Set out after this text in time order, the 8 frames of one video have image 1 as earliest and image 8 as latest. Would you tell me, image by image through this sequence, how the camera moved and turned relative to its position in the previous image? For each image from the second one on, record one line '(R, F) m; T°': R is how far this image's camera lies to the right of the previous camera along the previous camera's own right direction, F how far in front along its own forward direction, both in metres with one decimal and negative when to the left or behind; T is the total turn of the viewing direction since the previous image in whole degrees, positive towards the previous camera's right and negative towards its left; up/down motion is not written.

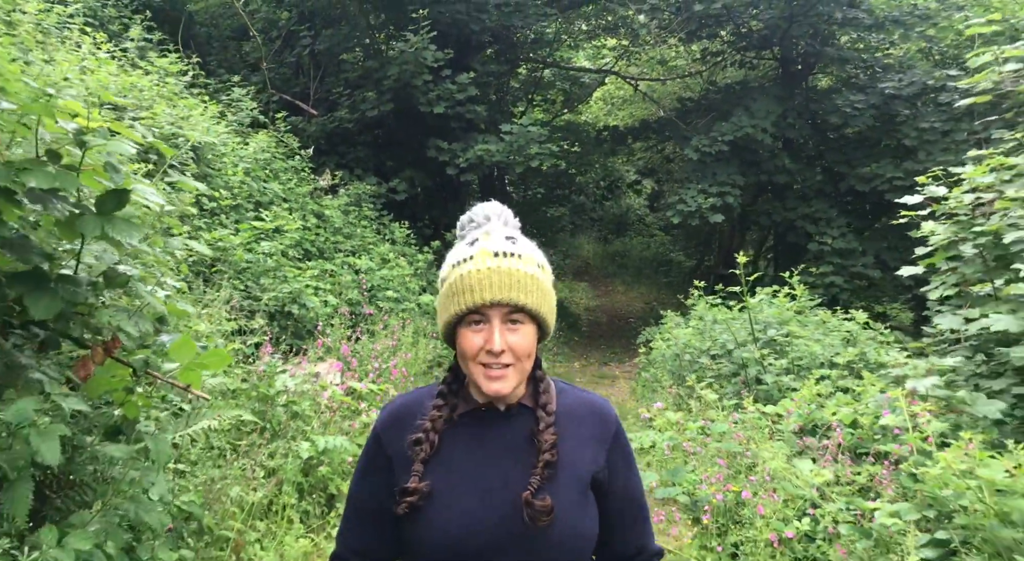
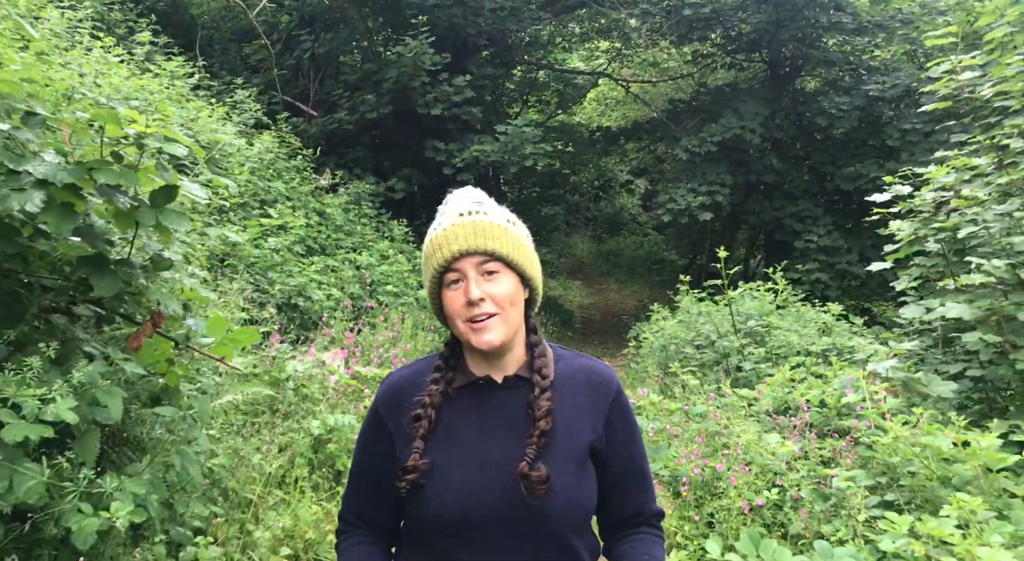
(0.0, -0.3) m; 0°
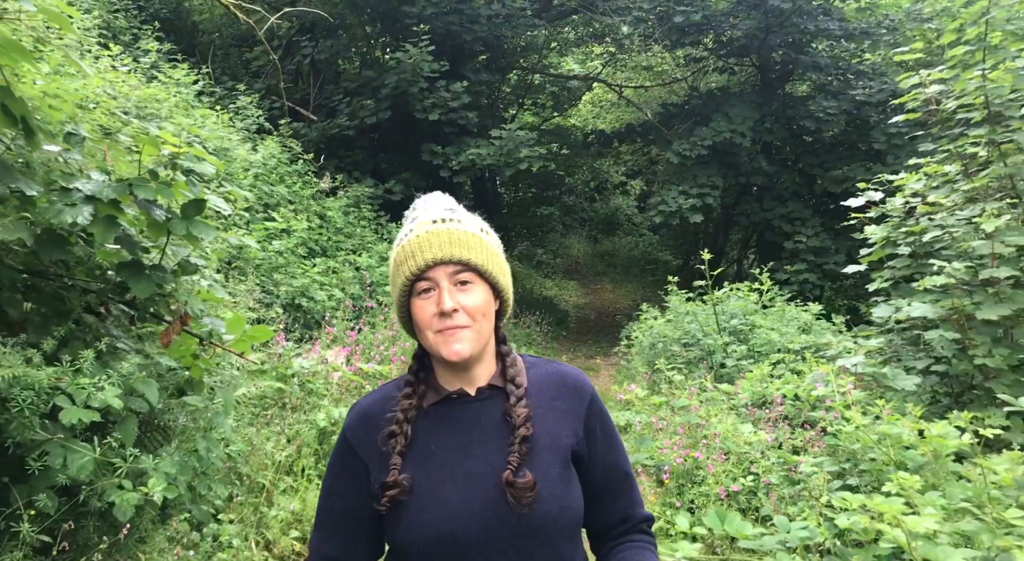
(0.0, -0.3) m; 0°
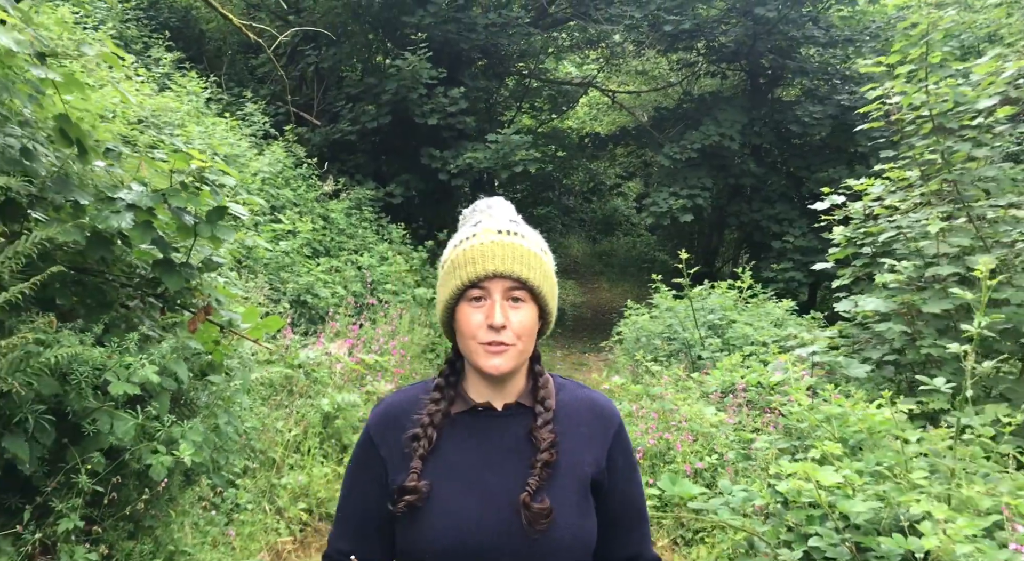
(+0.1, -0.4) m; 0°
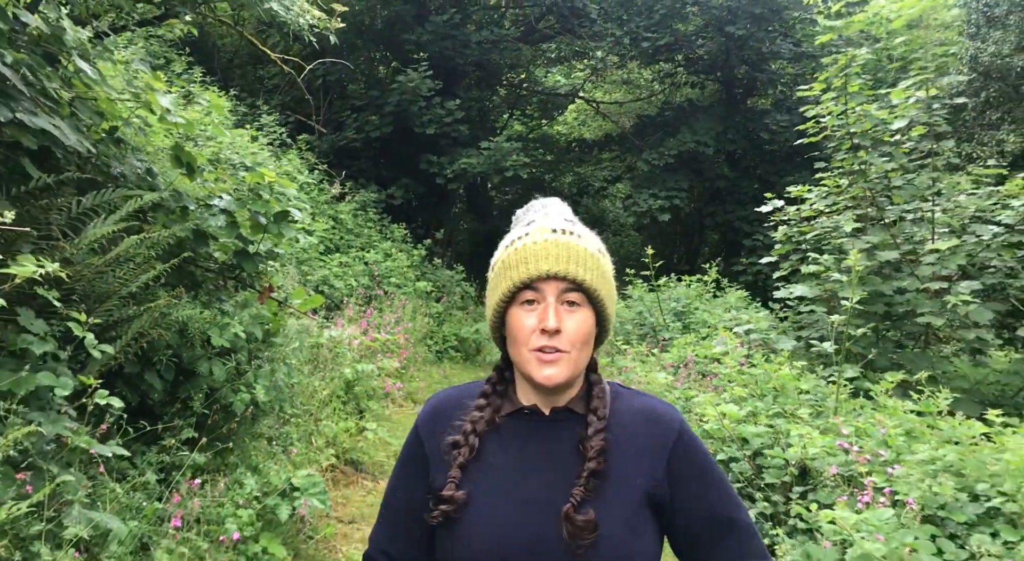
(0.0, -1.0) m; +1°
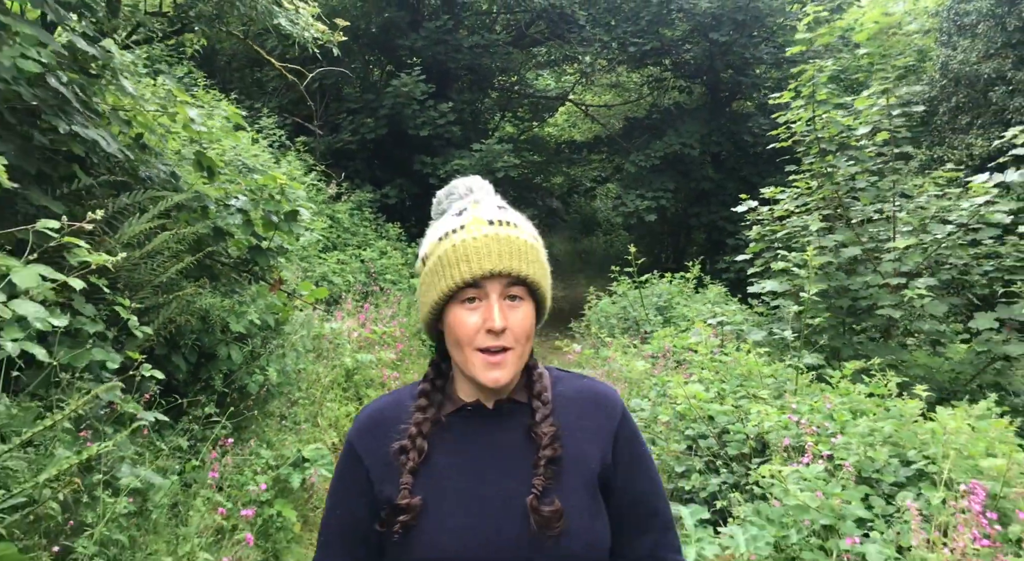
(0.0, -0.4) m; +1°
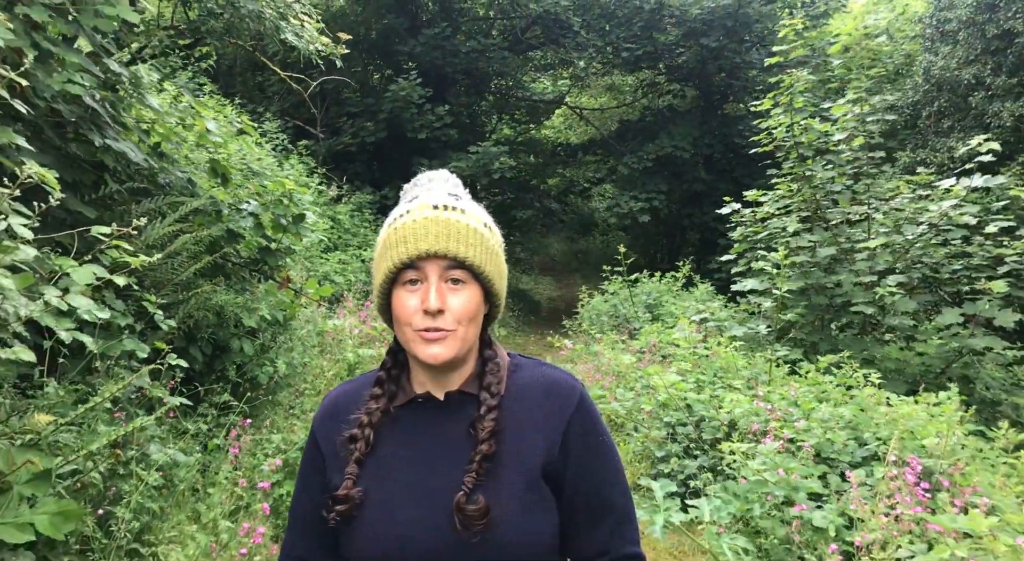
(0.0, -0.3) m; 0°
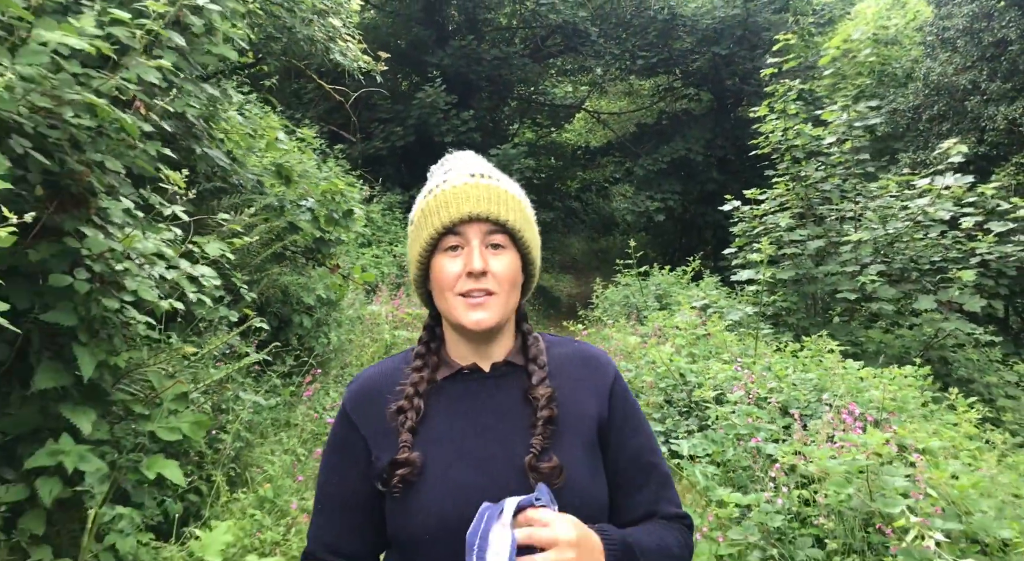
(0.0, -0.7) m; -2°
